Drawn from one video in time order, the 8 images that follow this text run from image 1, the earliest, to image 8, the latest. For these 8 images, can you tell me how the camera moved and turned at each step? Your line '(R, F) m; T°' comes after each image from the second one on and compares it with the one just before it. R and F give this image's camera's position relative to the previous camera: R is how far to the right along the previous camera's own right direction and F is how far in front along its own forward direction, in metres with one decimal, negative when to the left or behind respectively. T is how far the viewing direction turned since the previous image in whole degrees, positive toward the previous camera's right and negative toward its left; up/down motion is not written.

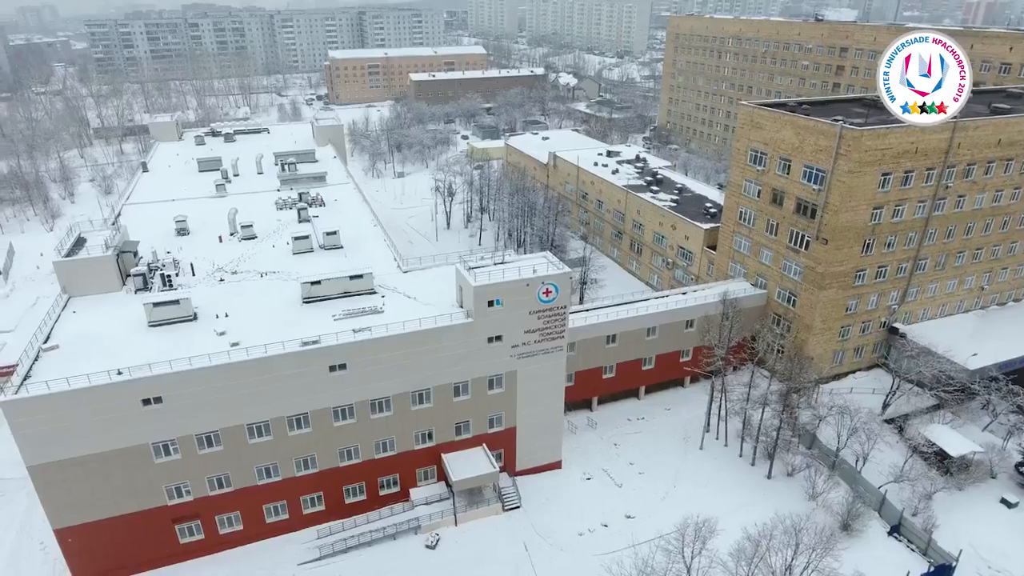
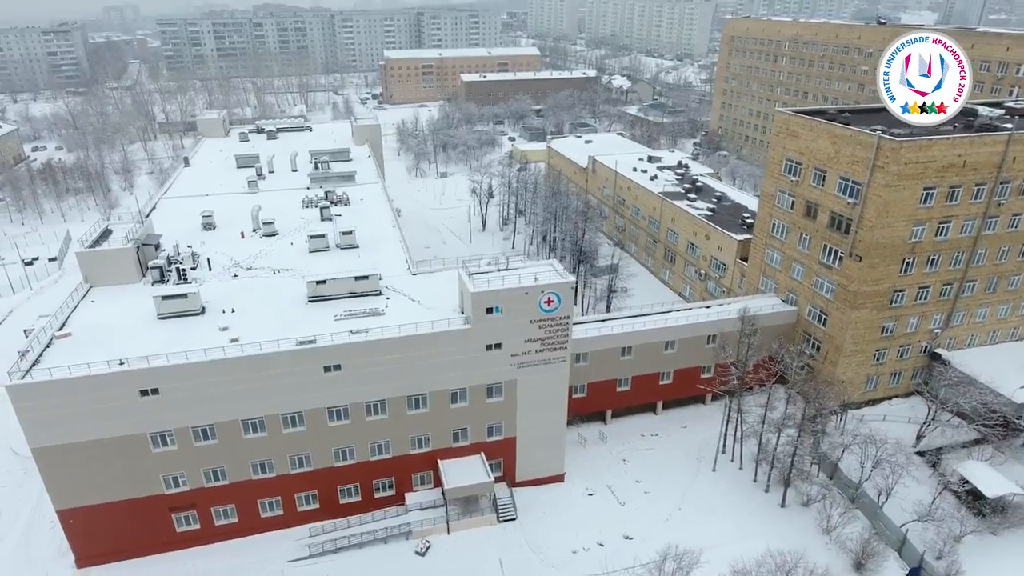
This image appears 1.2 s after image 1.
(+2.3, +0.7) m; -5°
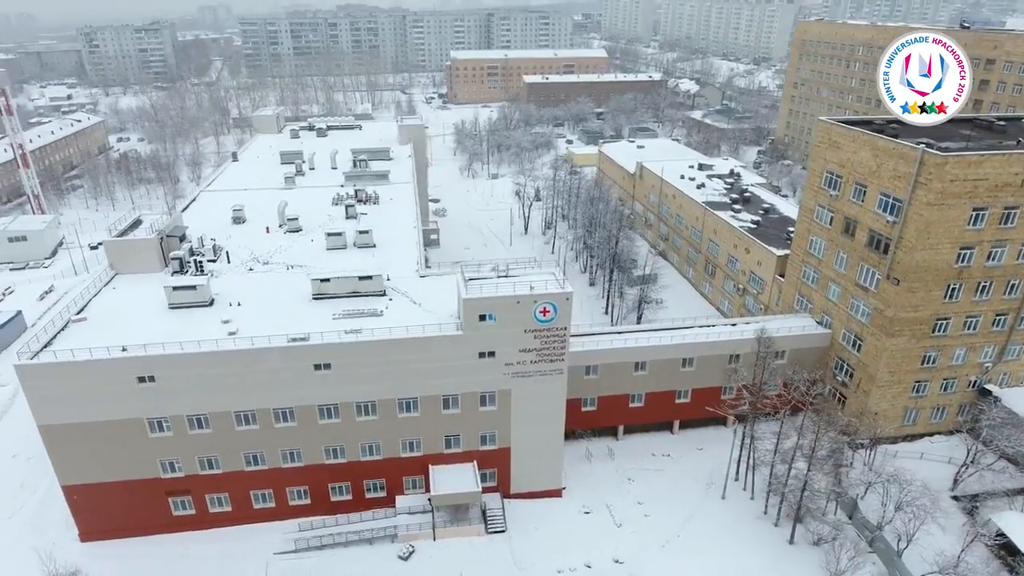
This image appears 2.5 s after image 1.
(+3.0, +0.8) m; -6°
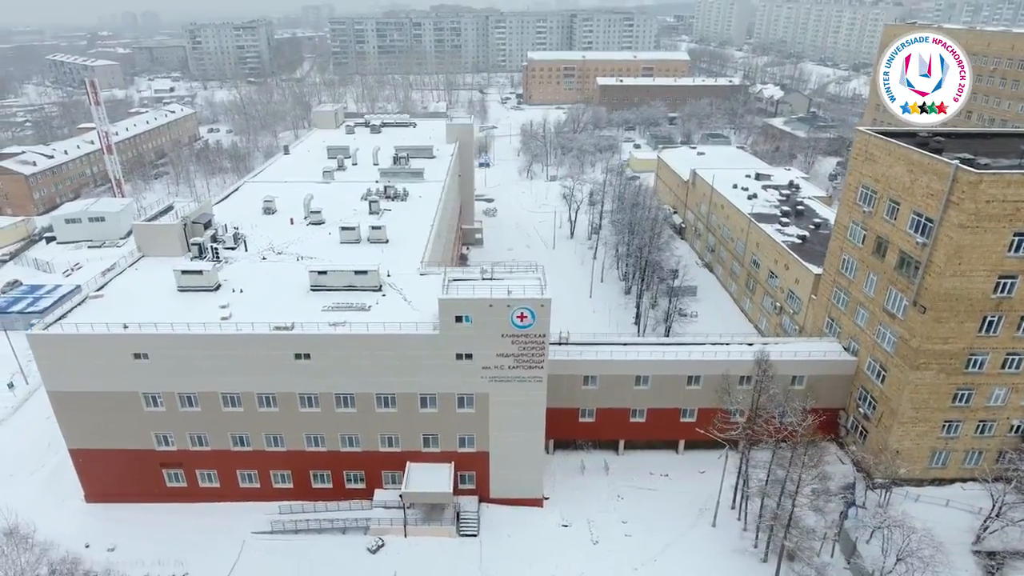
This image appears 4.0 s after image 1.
(+4.3, +0.6) m; -7°
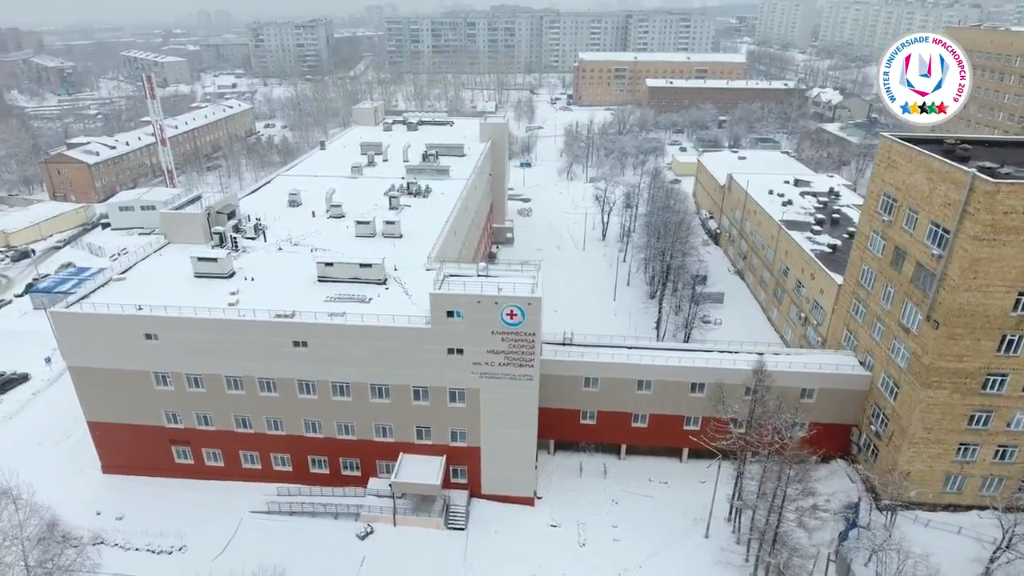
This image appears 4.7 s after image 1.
(+2.6, 0.0) m; -5°
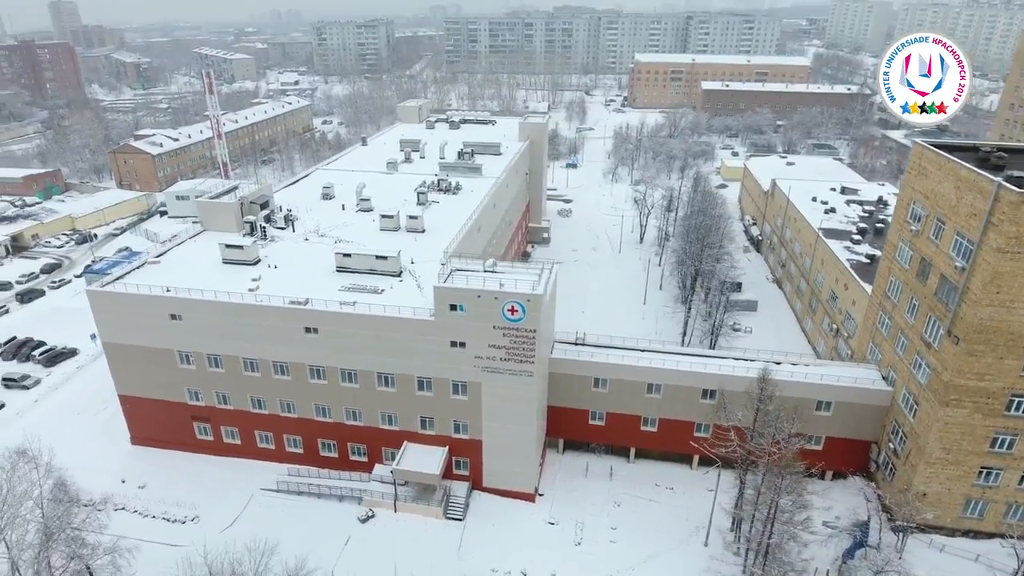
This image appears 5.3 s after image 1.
(+2.3, -0.2) m; -5°
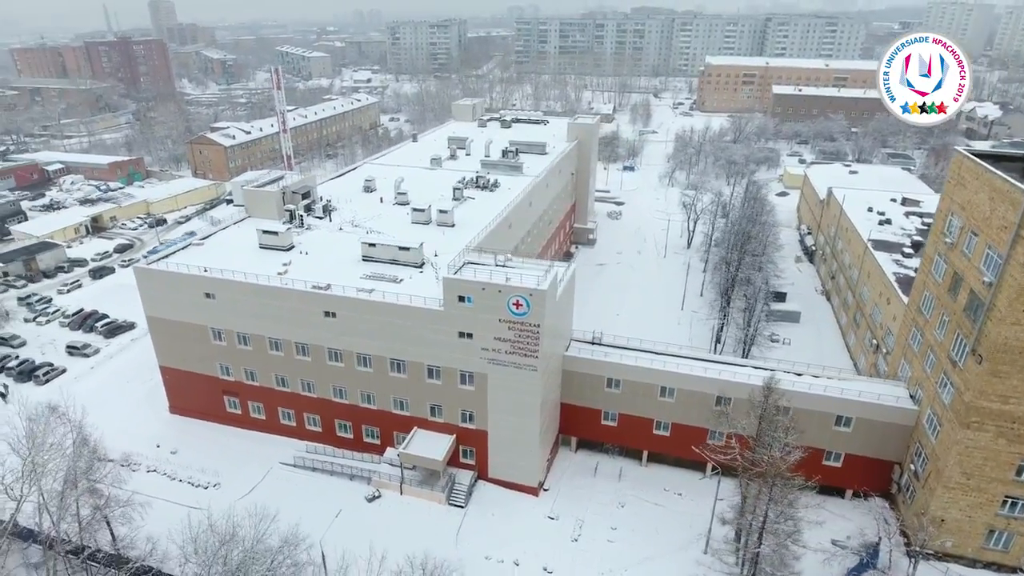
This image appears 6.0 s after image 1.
(+2.7, -0.3) m; -6°
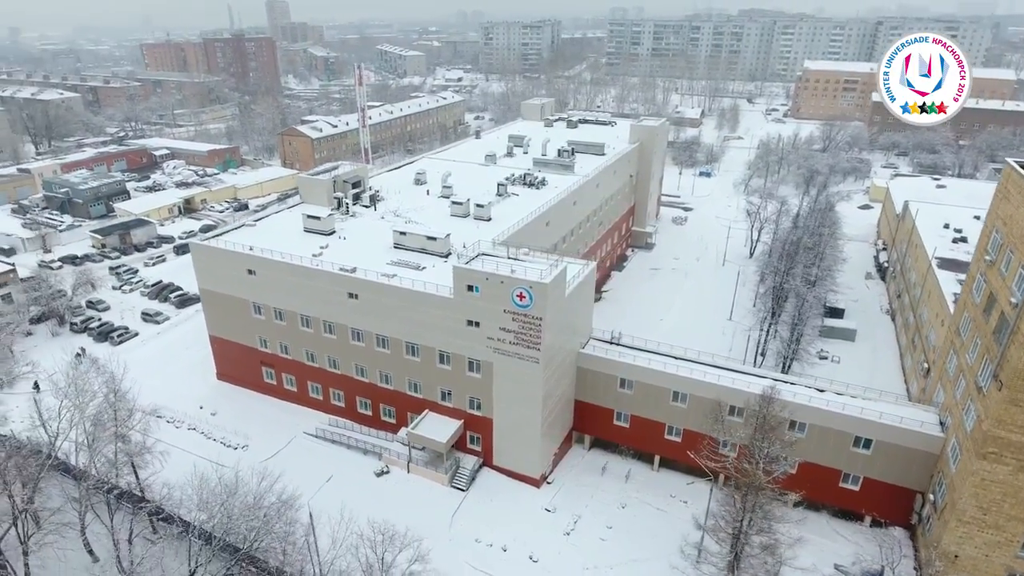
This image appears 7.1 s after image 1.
(+3.8, -0.4) m; -8°
